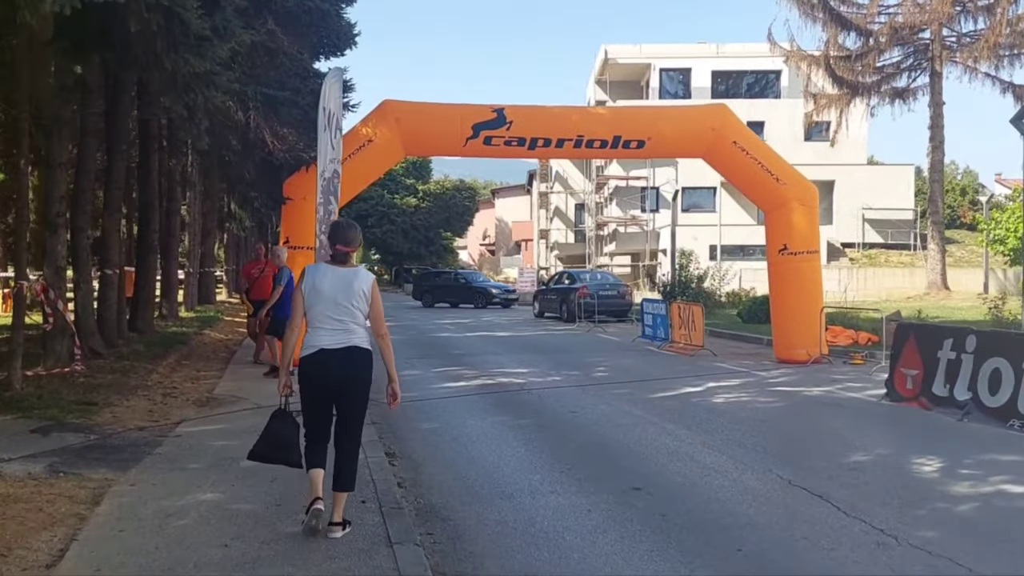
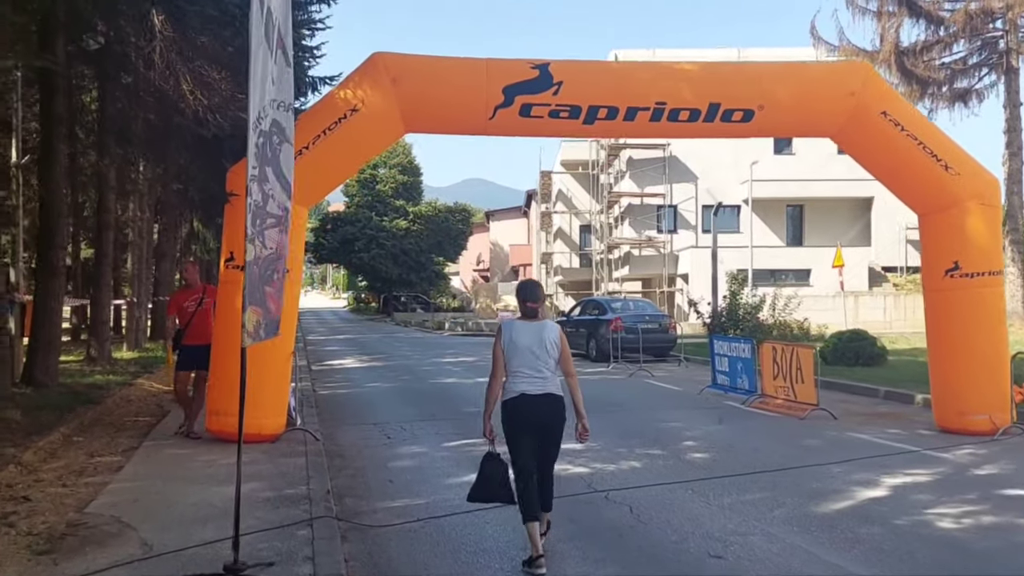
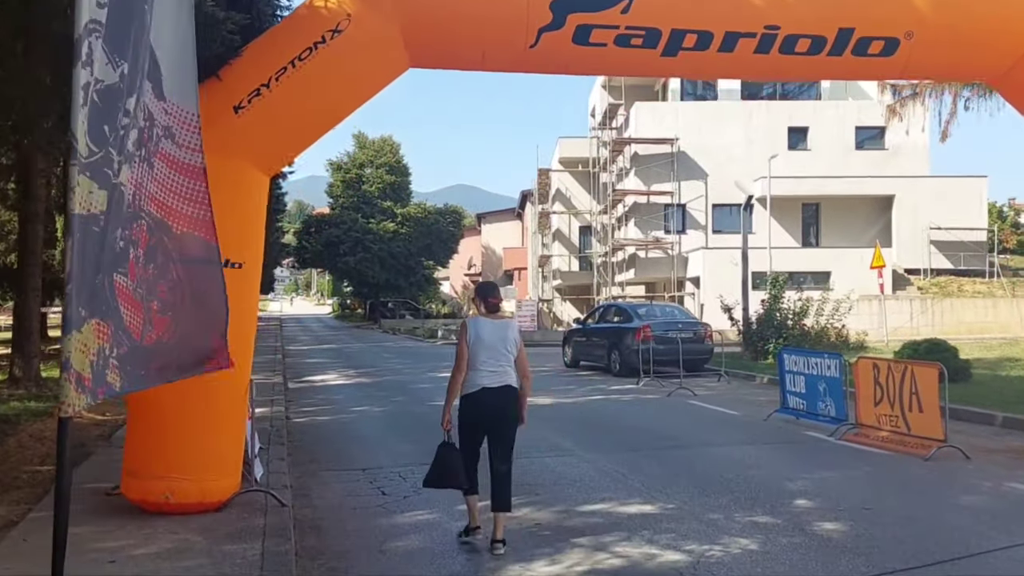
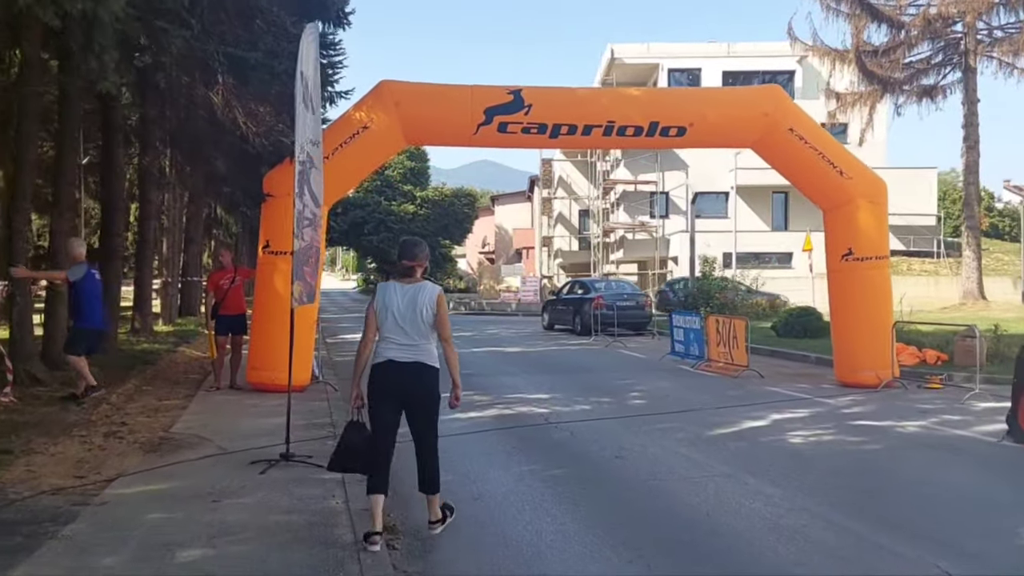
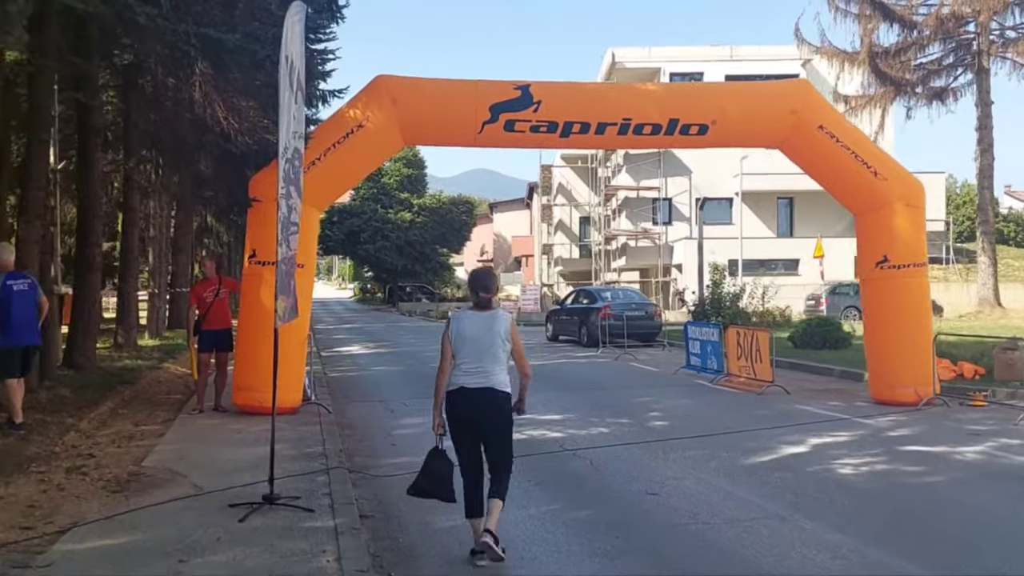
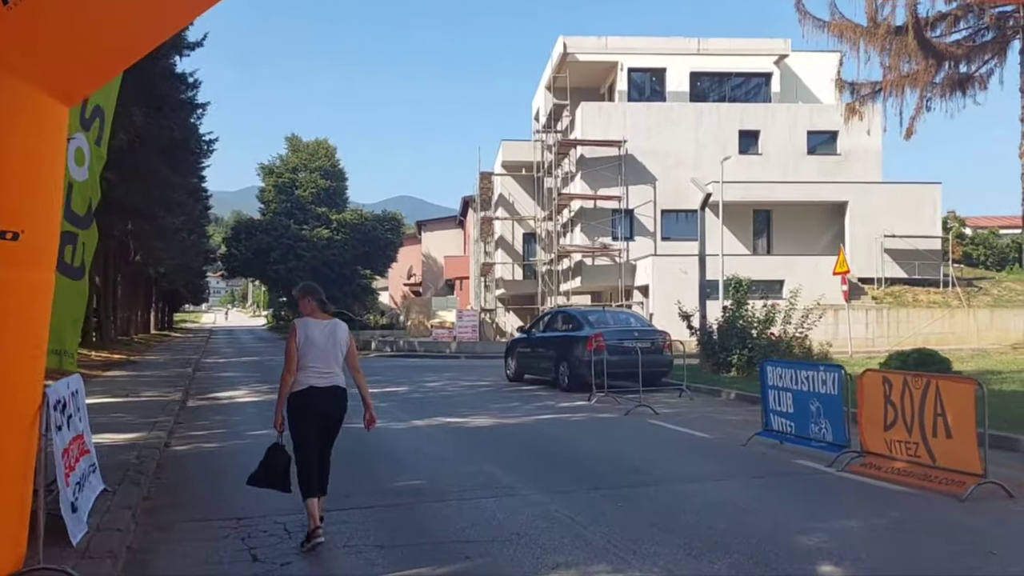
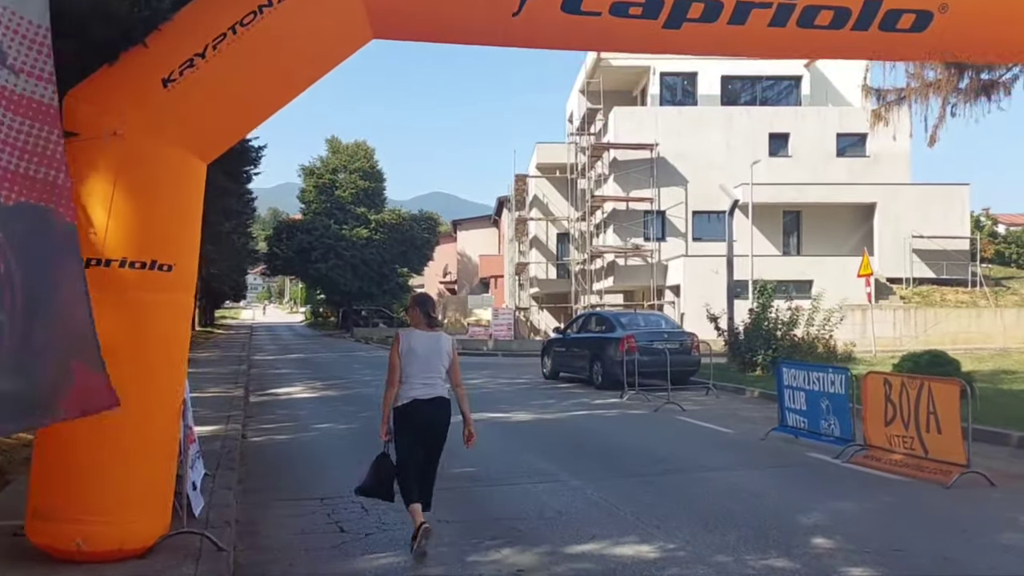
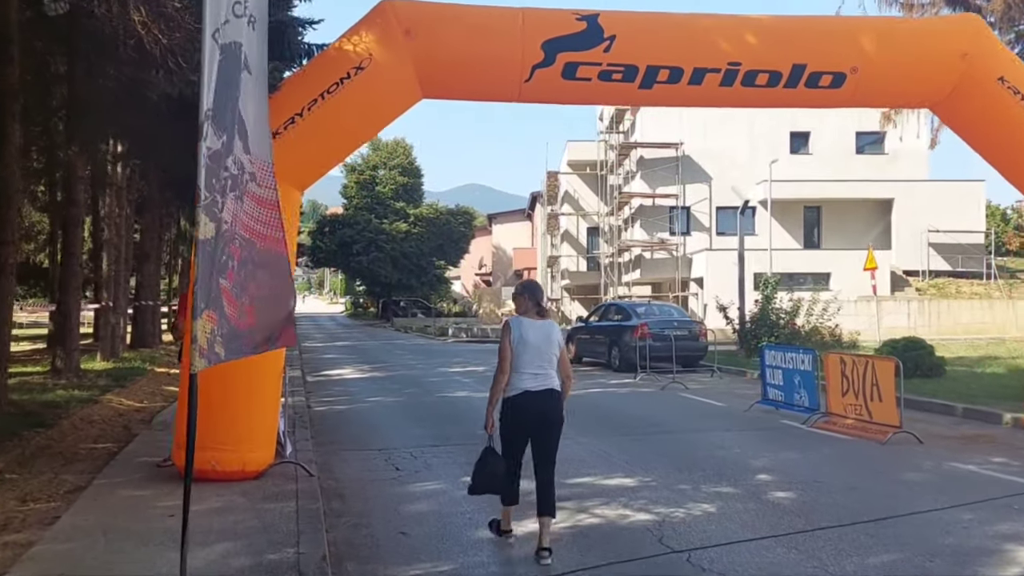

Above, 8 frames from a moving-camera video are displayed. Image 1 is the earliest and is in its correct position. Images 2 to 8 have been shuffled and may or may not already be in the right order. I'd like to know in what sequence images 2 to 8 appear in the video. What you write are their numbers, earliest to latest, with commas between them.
4, 5, 2, 8, 3, 7, 6
